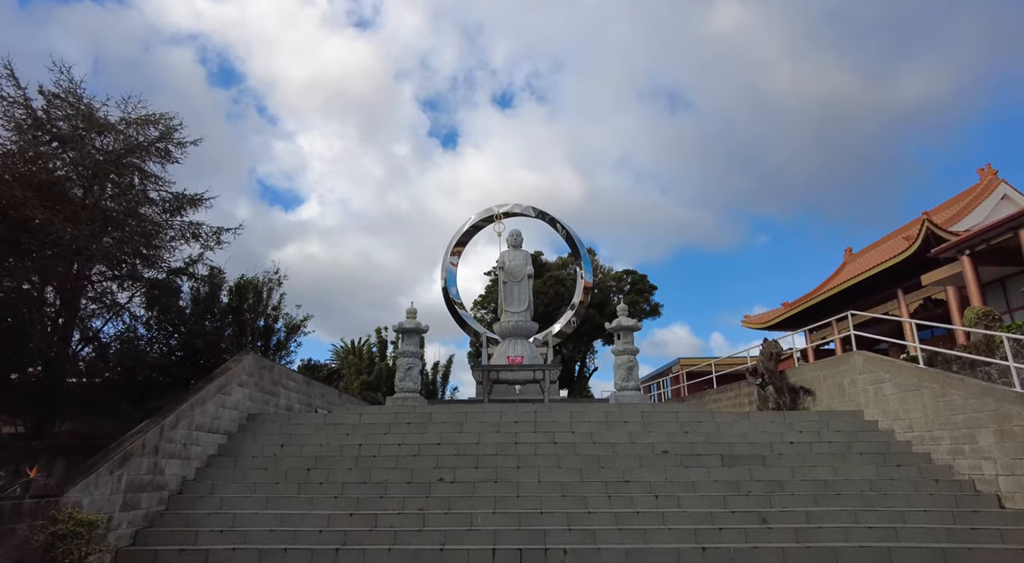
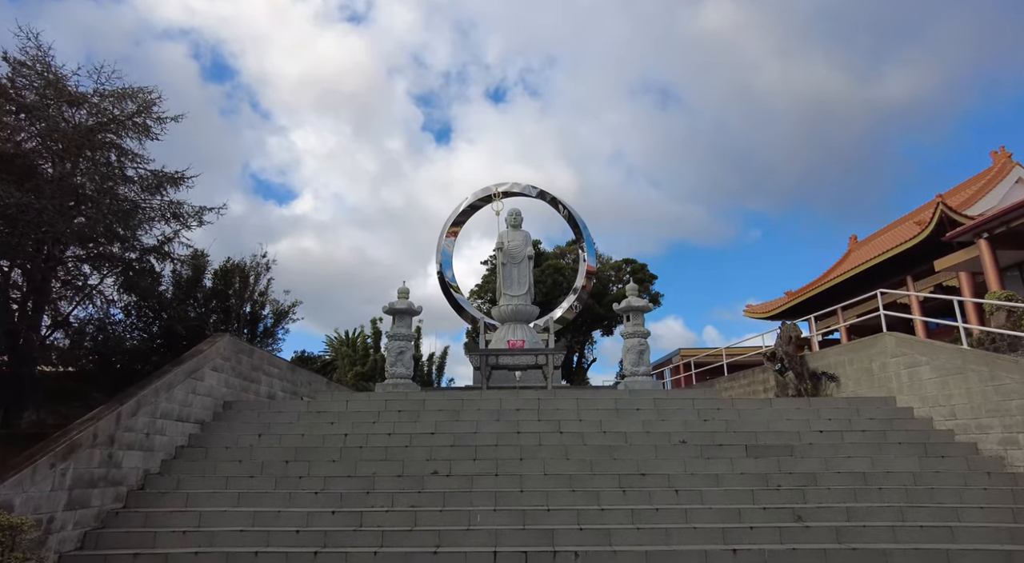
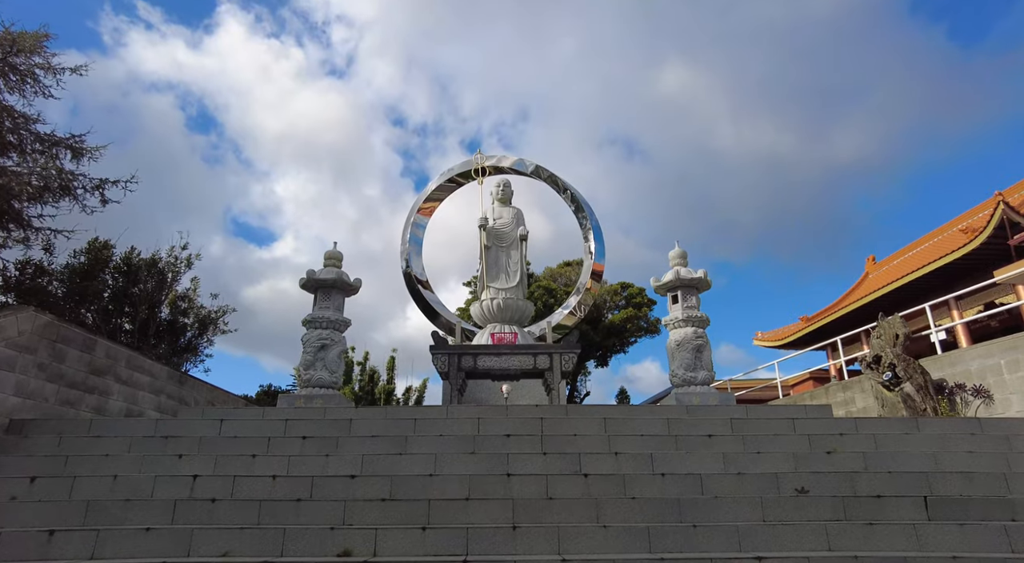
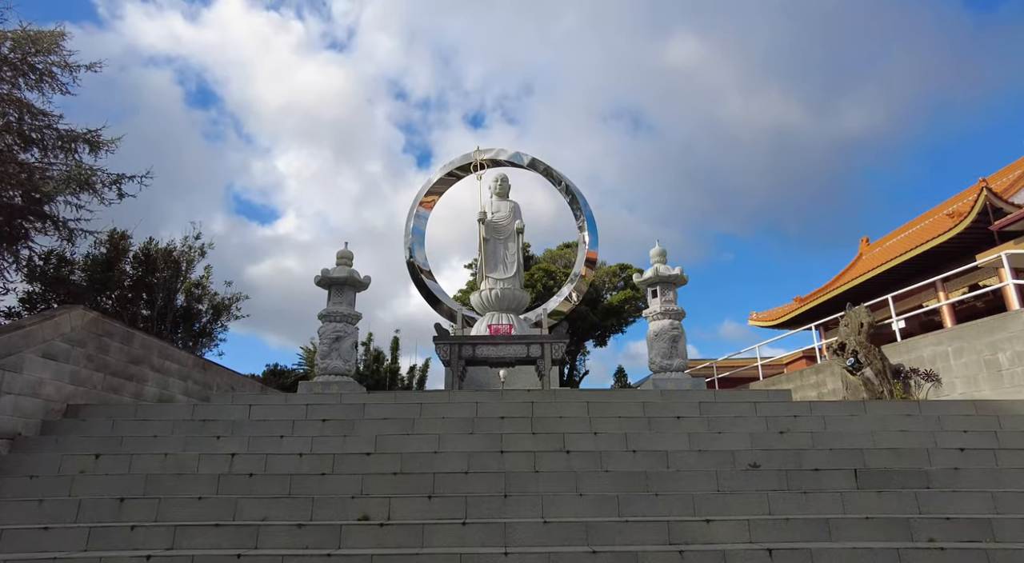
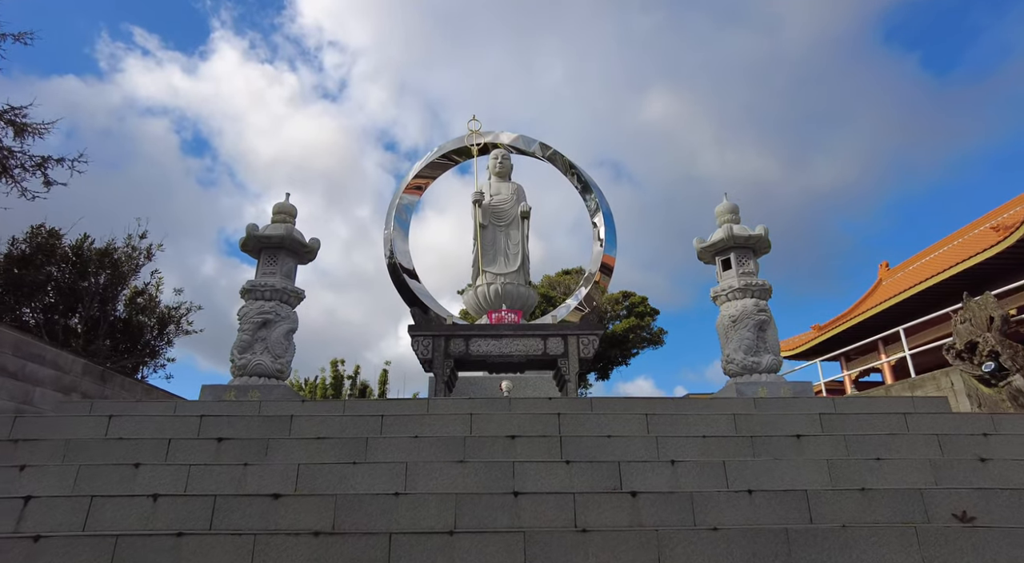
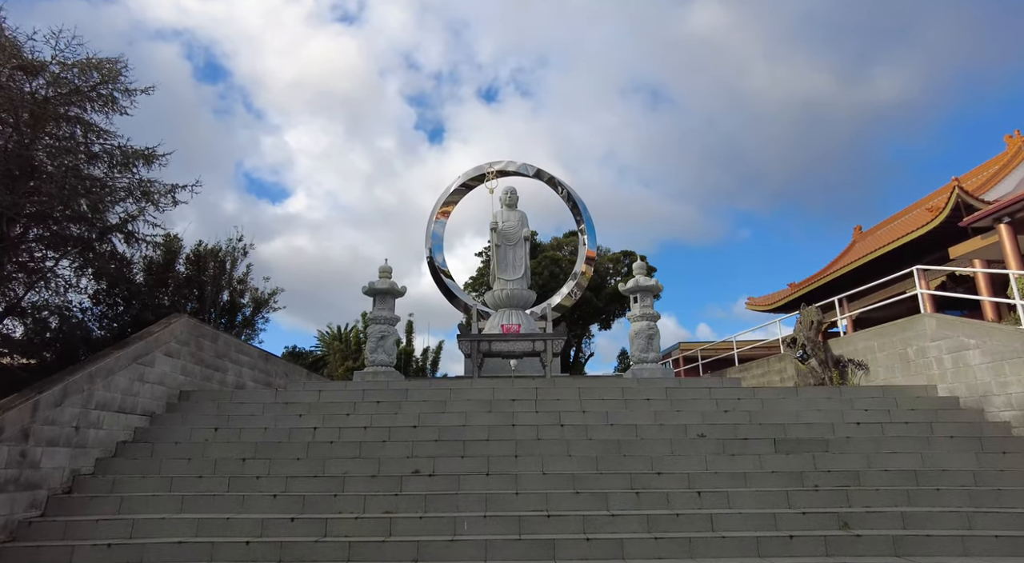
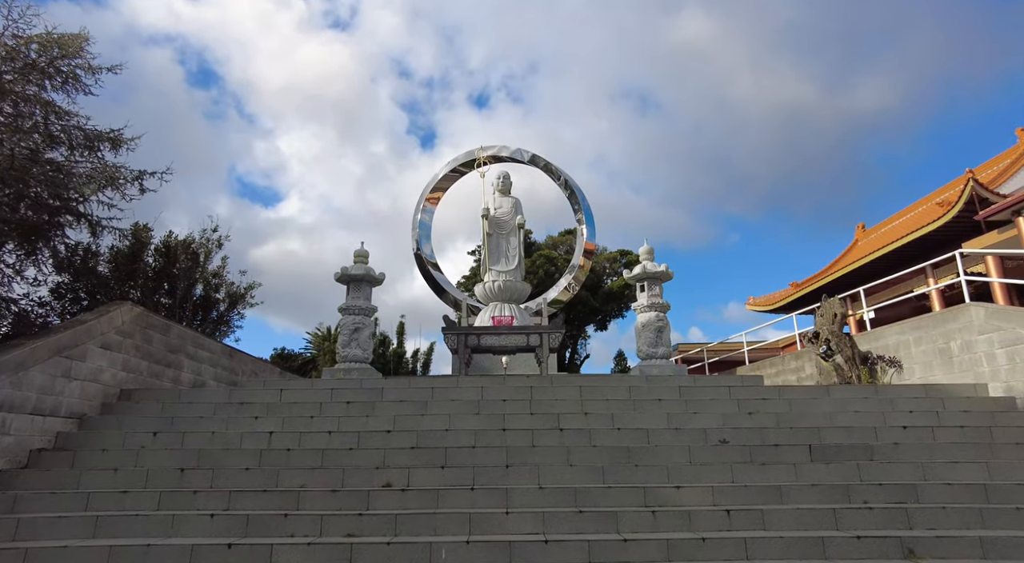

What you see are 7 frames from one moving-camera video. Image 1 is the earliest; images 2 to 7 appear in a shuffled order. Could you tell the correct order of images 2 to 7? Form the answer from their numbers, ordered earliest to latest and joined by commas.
2, 6, 7, 4, 3, 5
